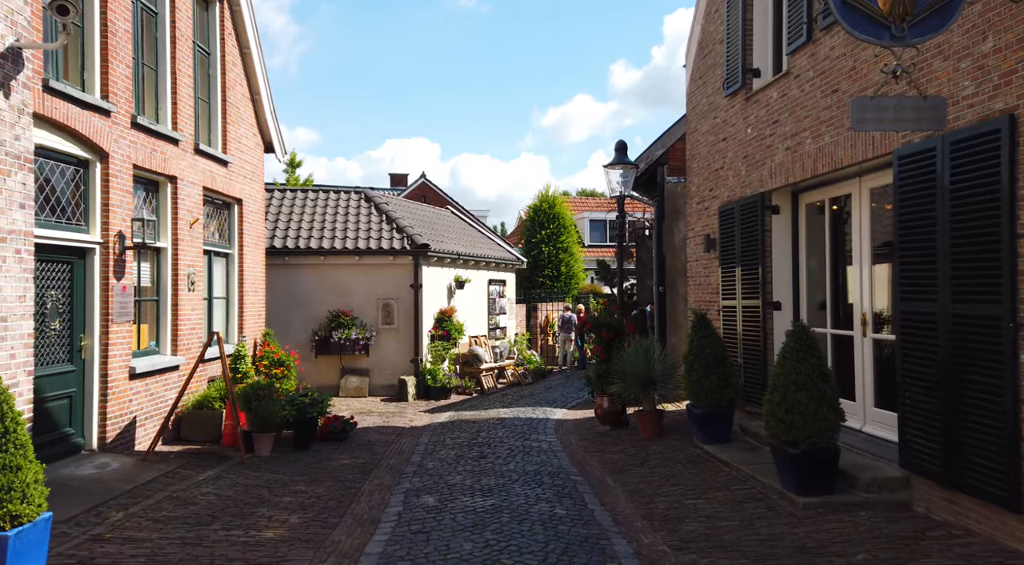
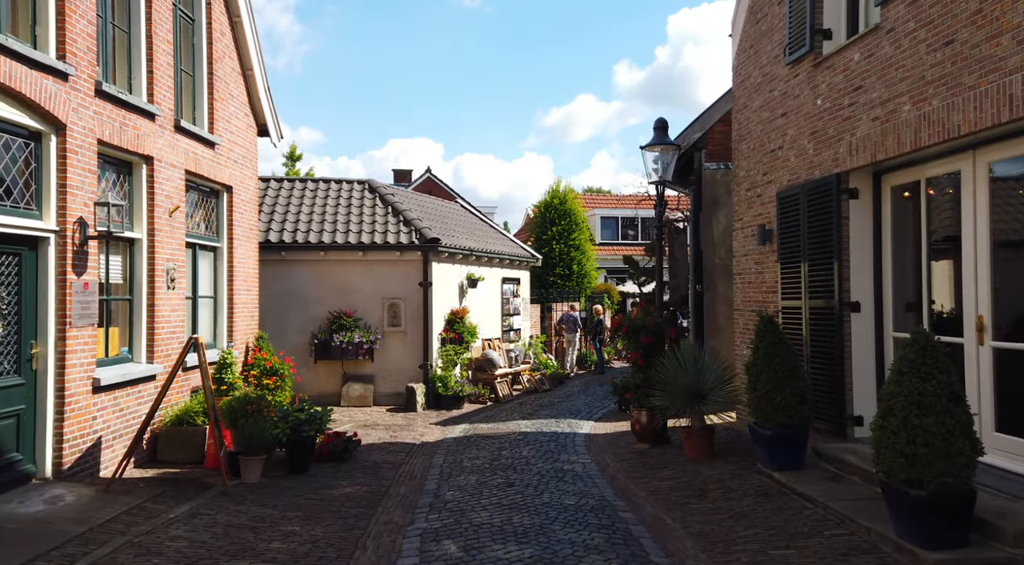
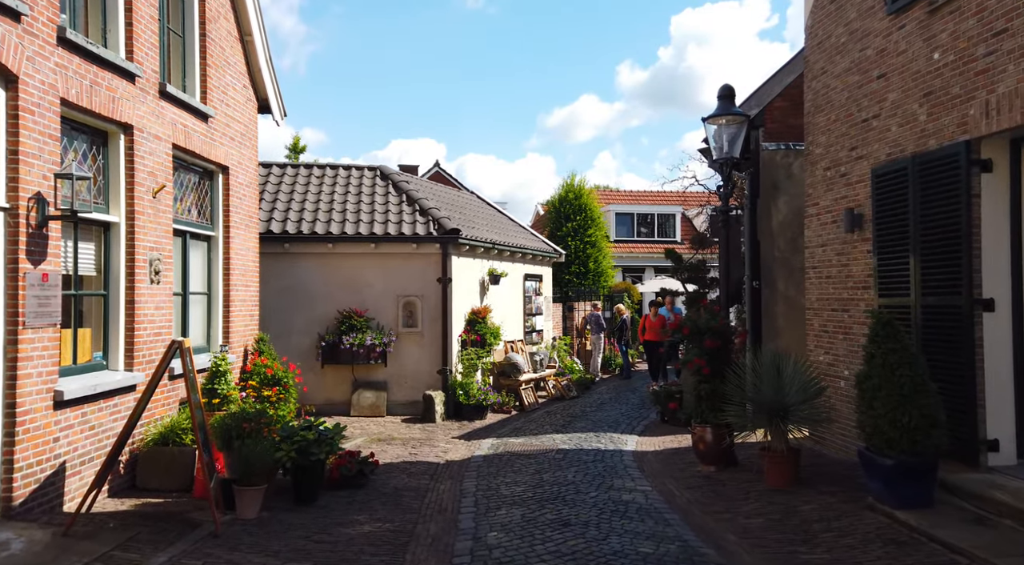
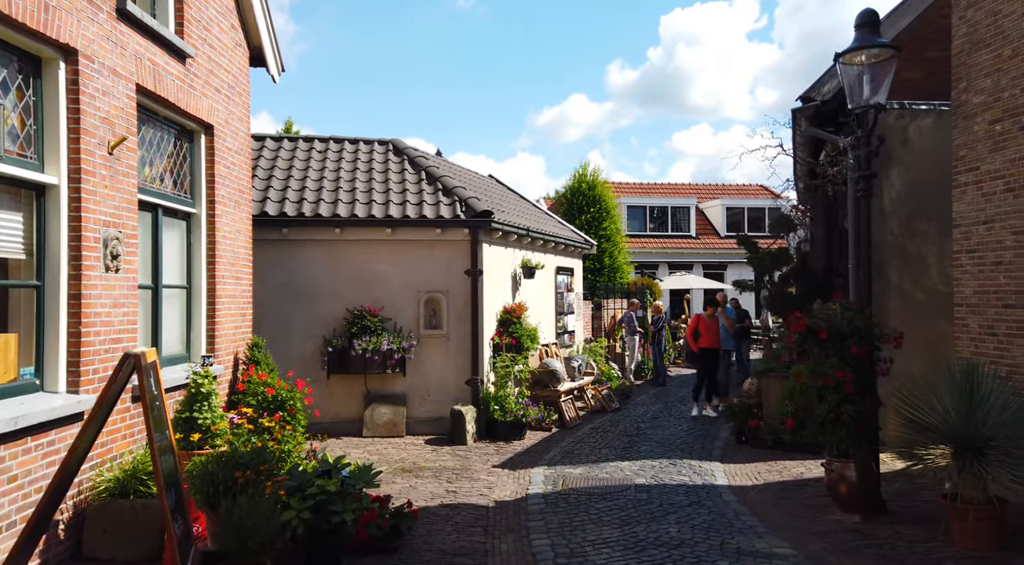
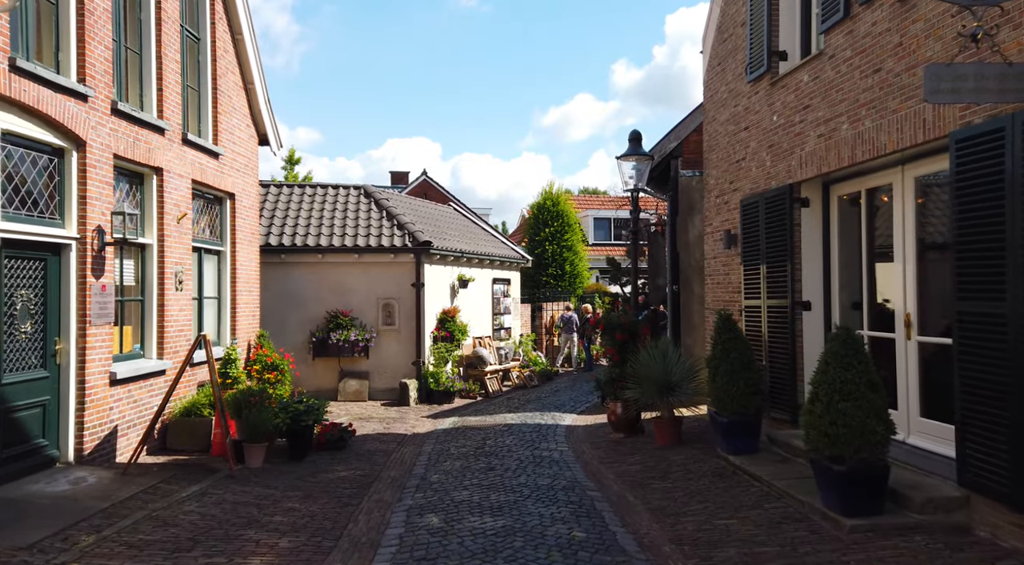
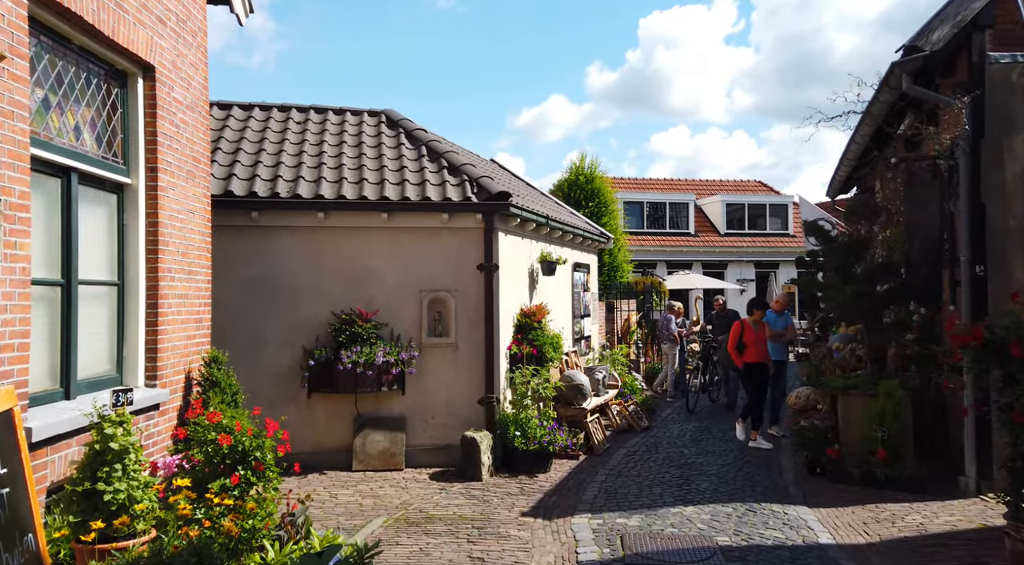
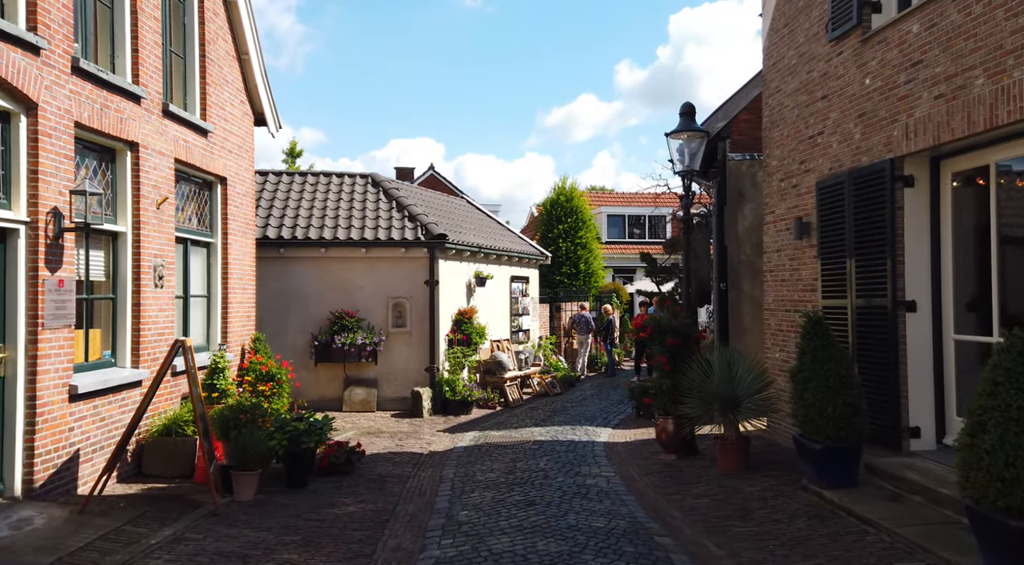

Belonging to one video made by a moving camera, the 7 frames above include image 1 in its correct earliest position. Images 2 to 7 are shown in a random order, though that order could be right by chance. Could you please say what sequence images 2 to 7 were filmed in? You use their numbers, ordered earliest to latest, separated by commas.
5, 2, 7, 3, 4, 6
